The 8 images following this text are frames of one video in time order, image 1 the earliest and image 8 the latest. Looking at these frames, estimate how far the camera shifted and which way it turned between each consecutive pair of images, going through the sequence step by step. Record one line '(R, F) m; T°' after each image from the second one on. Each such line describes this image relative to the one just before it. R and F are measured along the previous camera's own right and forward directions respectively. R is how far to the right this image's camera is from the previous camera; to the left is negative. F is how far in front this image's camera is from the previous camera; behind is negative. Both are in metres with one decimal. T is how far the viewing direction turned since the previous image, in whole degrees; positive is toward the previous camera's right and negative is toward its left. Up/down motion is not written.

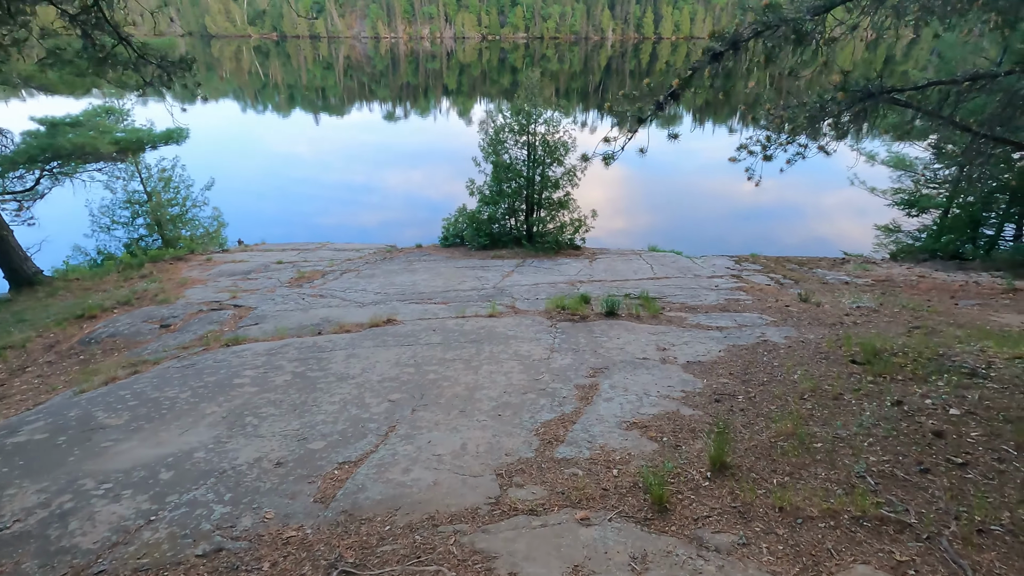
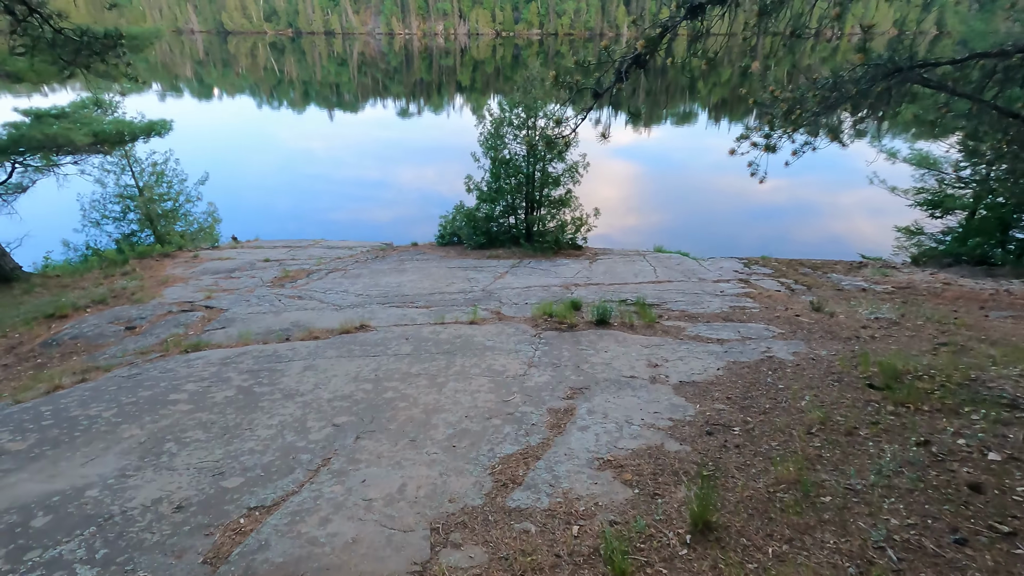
(+0.3, +0.4) m; -1°
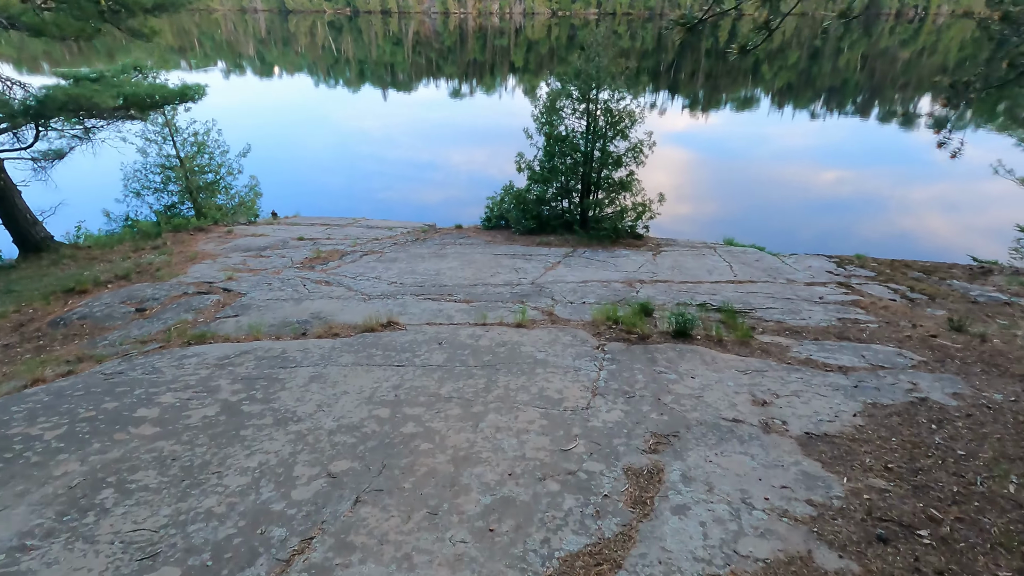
(-0.1, +0.9) m; -5°
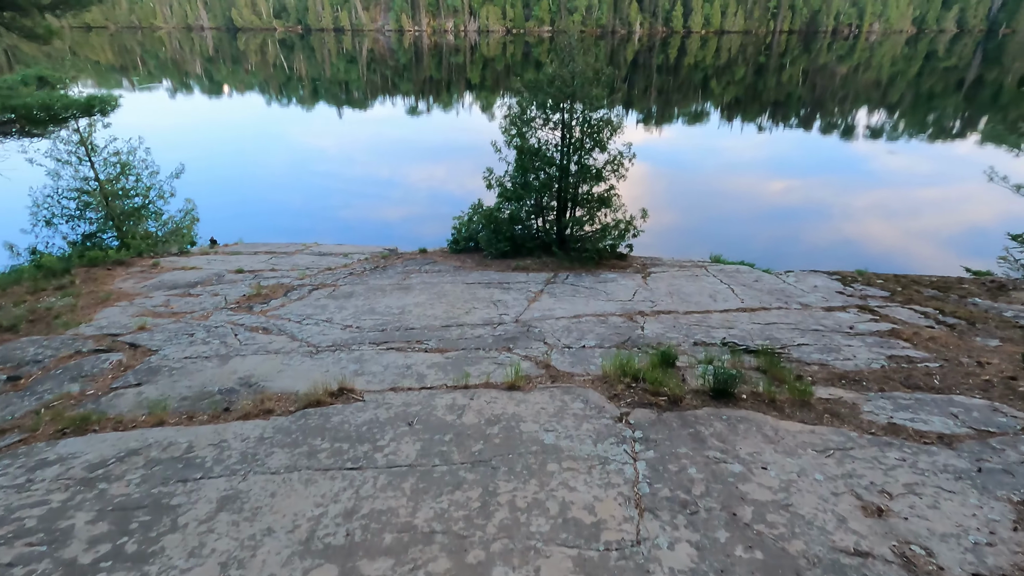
(-0.1, +0.9) m; +4°
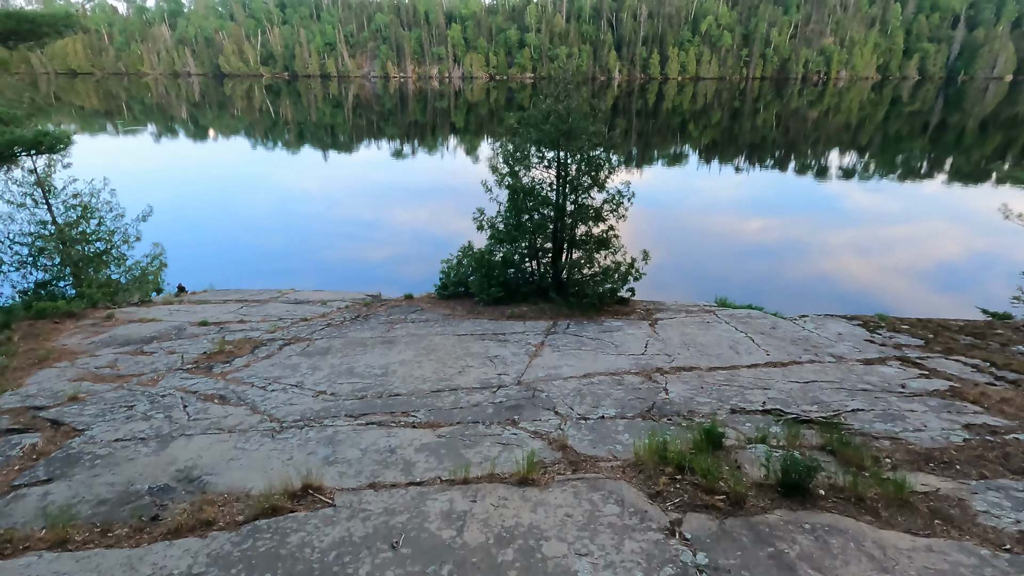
(-0.1, +0.6) m; +2°
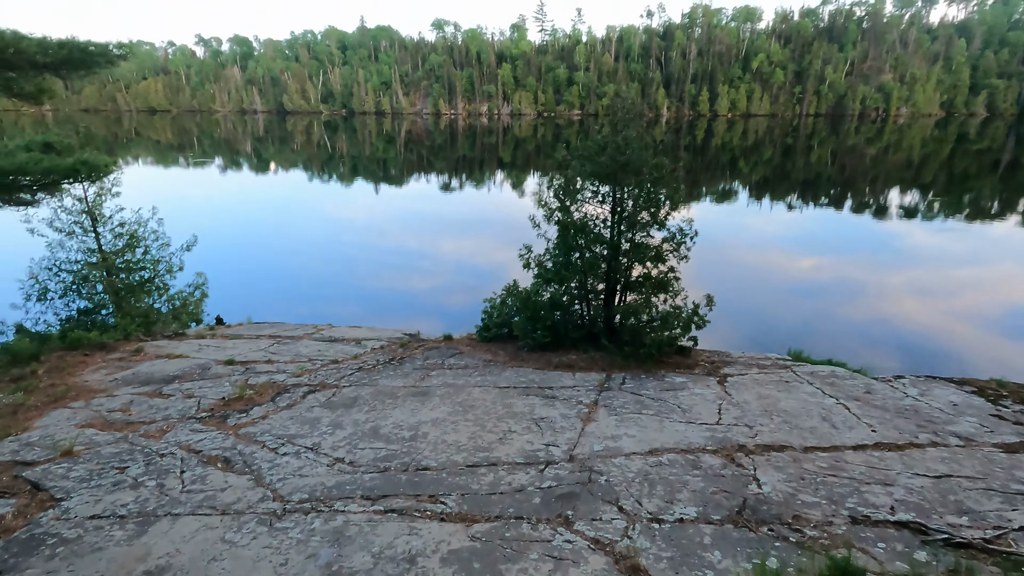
(-0.1, +0.6) m; -5°
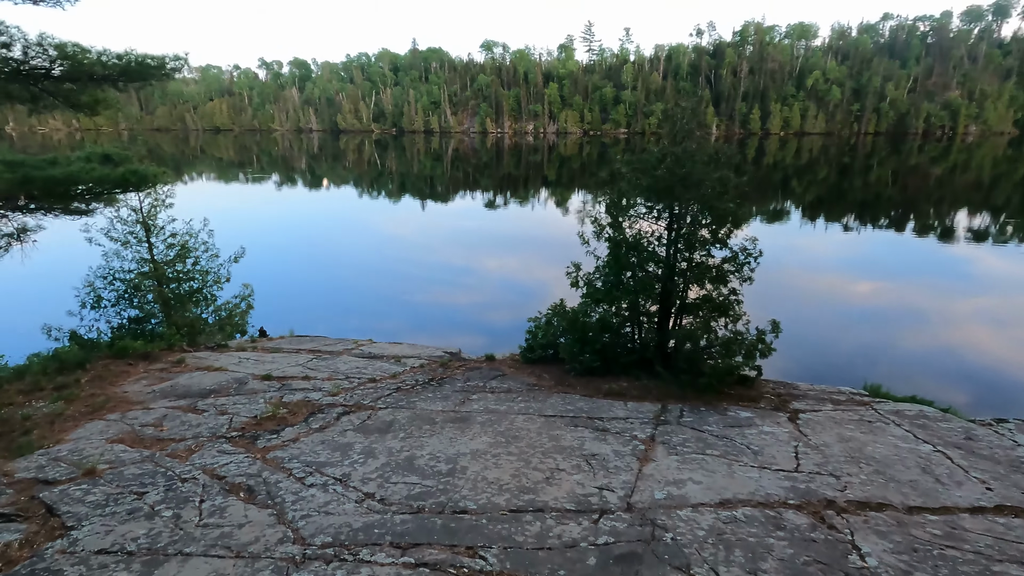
(-0.1, +0.4) m; -4°
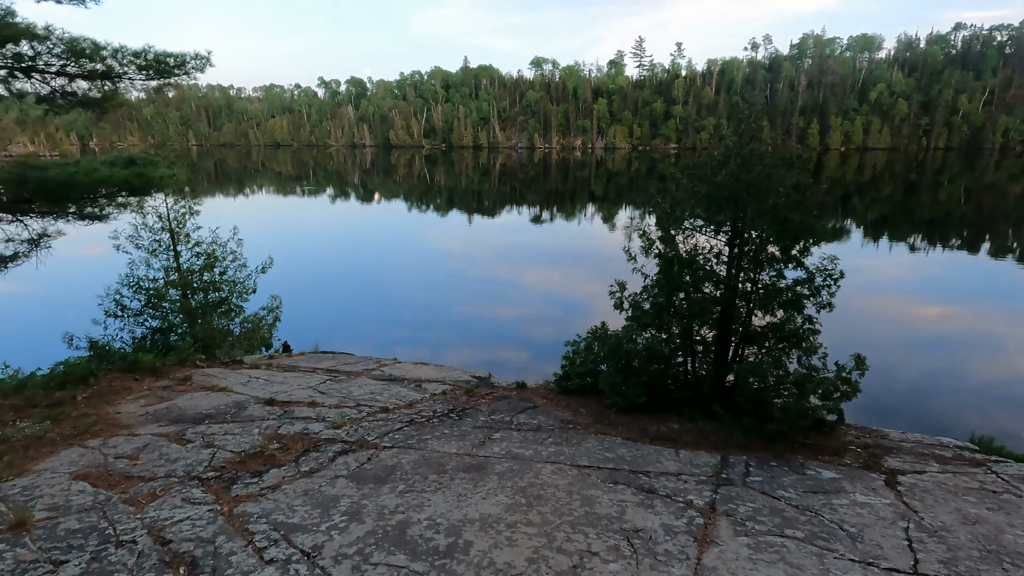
(+0.1, +0.7) m; -5°
